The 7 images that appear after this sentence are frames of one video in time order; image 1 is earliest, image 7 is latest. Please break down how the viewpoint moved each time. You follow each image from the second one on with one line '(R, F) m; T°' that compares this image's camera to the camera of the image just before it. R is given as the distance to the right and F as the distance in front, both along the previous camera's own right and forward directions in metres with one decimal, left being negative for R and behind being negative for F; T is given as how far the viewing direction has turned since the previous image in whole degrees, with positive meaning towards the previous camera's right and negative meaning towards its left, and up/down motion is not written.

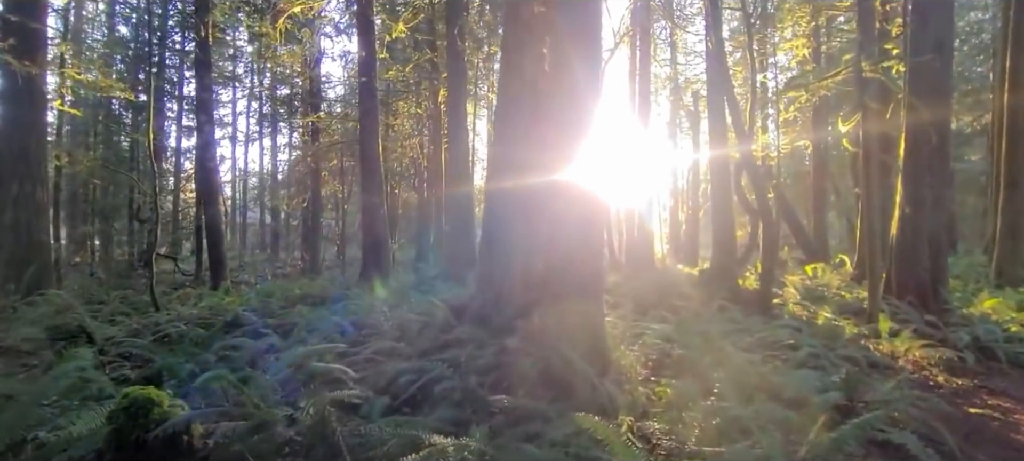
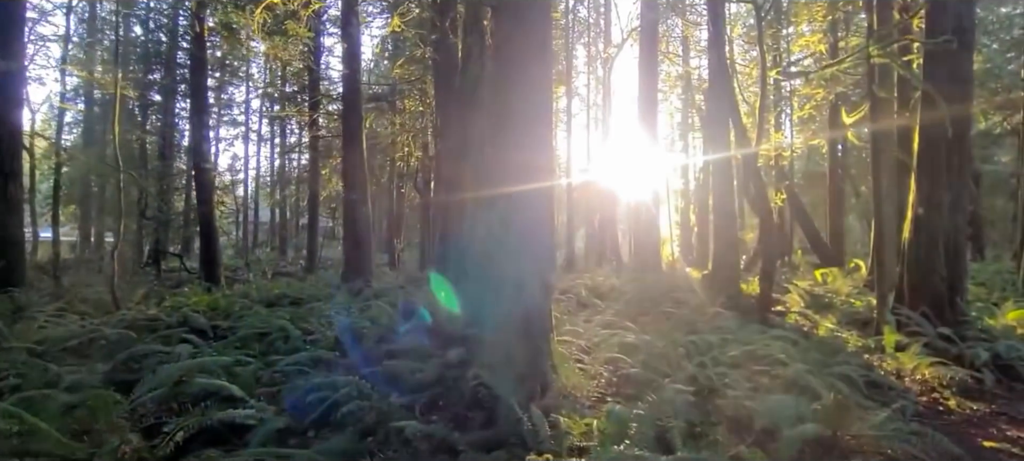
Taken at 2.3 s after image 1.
(+0.7, +0.7) m; -2°
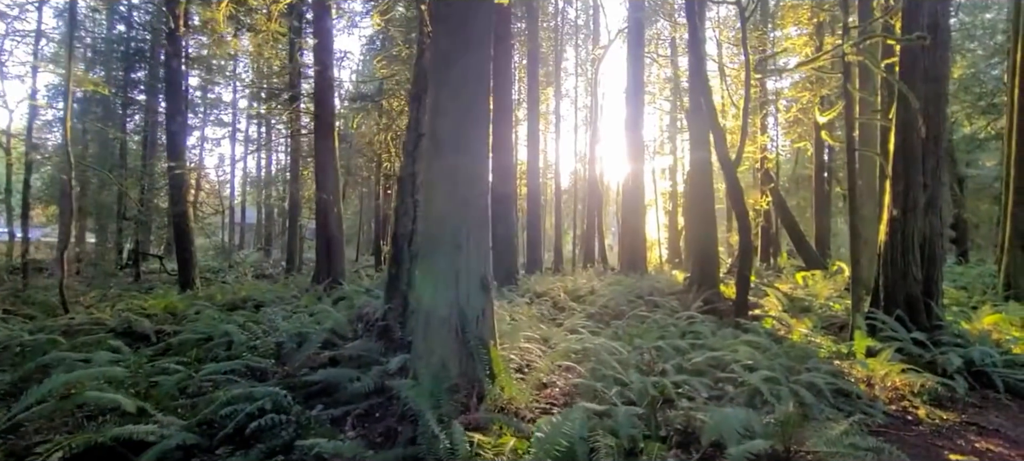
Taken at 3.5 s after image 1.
(+0.5, +0.3) m; +1°
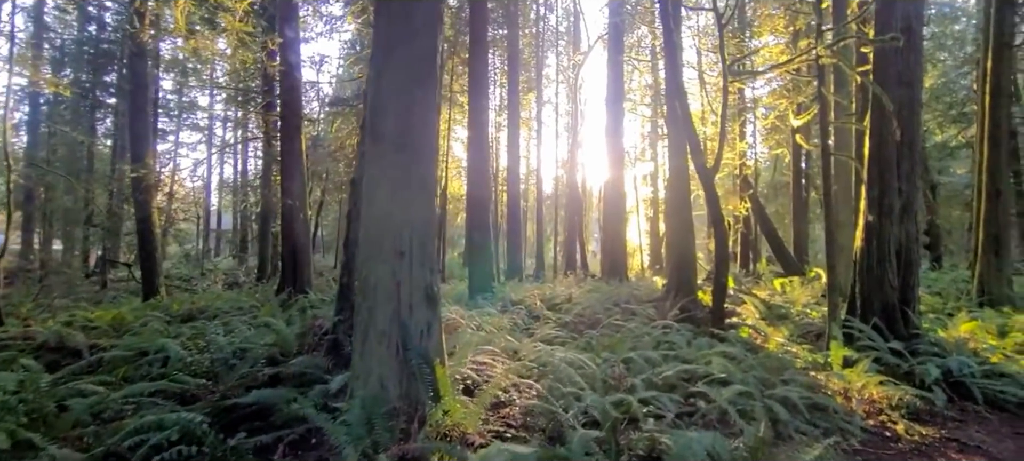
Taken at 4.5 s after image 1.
(+0.3, +0.3) m; +2°
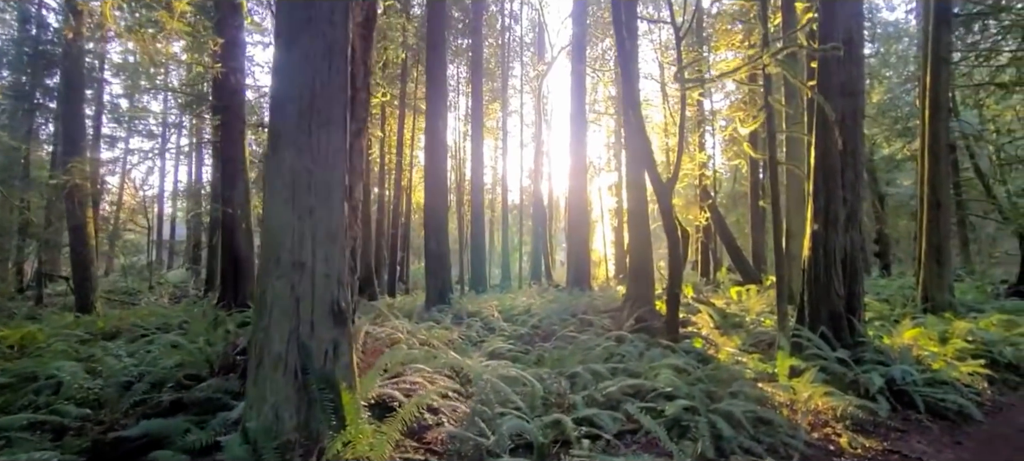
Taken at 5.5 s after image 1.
(+0.4, +0.3) m; +3°
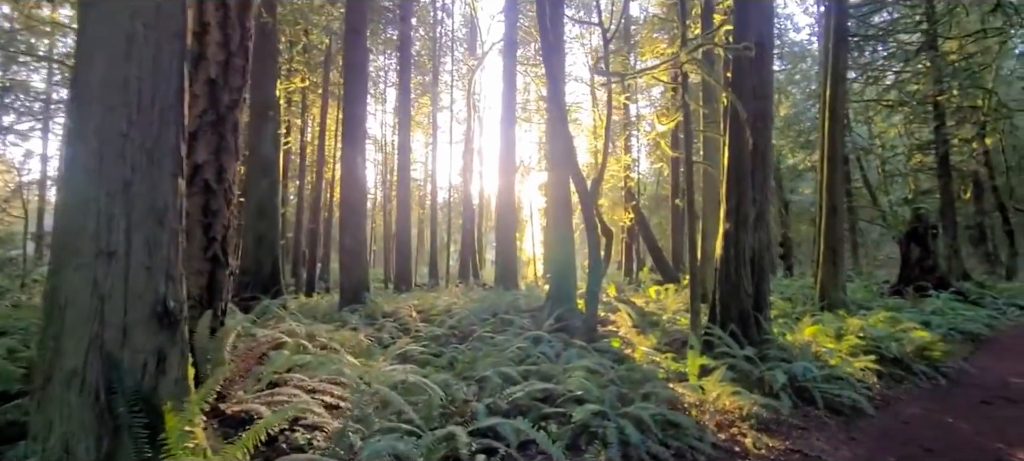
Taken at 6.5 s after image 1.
(+0.3, +0.4) m; +8°
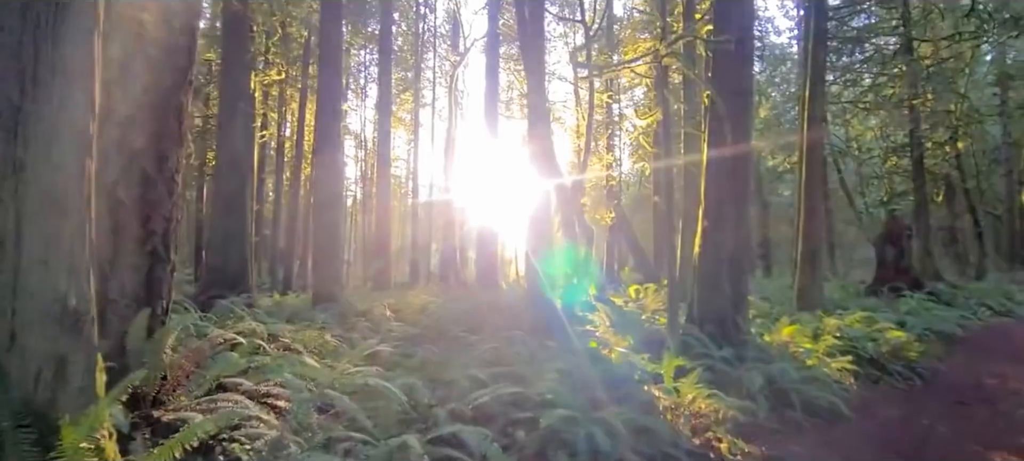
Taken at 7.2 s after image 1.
(+0.2, +0.3) m; +2°
